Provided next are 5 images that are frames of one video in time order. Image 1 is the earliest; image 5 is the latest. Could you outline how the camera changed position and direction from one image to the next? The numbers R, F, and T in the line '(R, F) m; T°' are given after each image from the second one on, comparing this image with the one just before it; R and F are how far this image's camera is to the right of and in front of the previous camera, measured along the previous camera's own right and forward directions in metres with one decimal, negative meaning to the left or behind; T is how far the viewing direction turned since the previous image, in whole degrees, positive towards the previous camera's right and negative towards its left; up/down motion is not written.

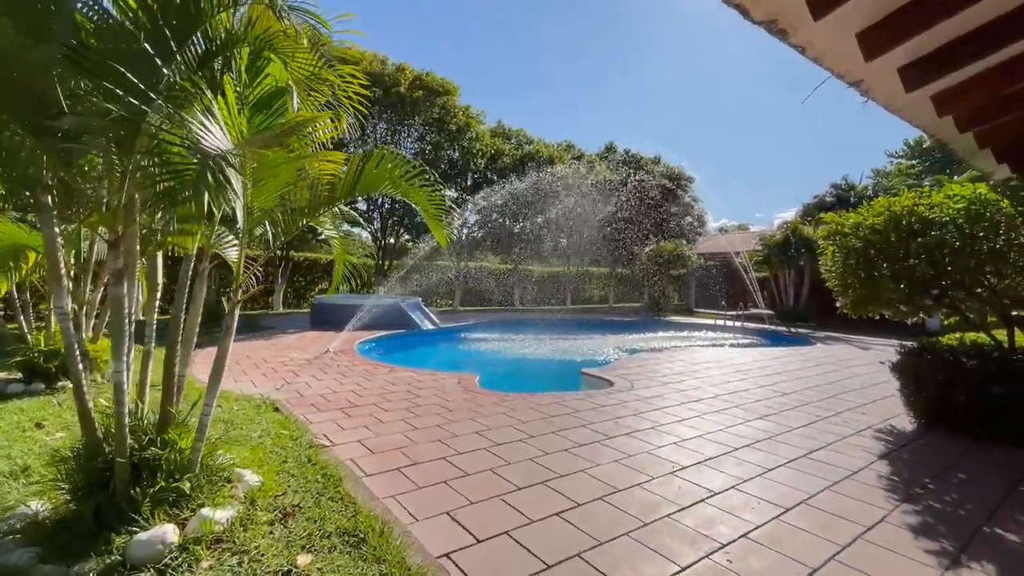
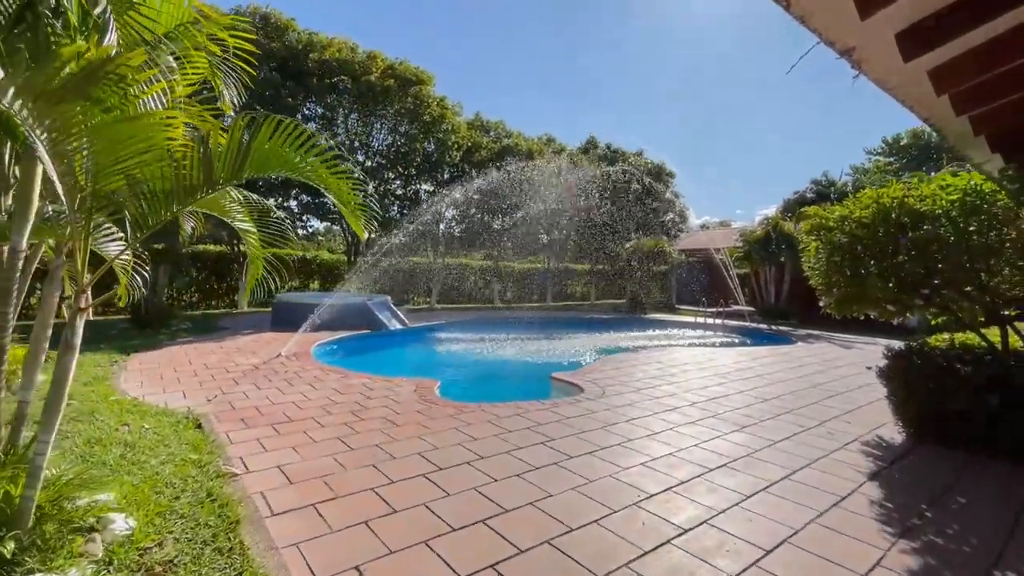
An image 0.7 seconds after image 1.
(+0.3, +0.5) m; +2°
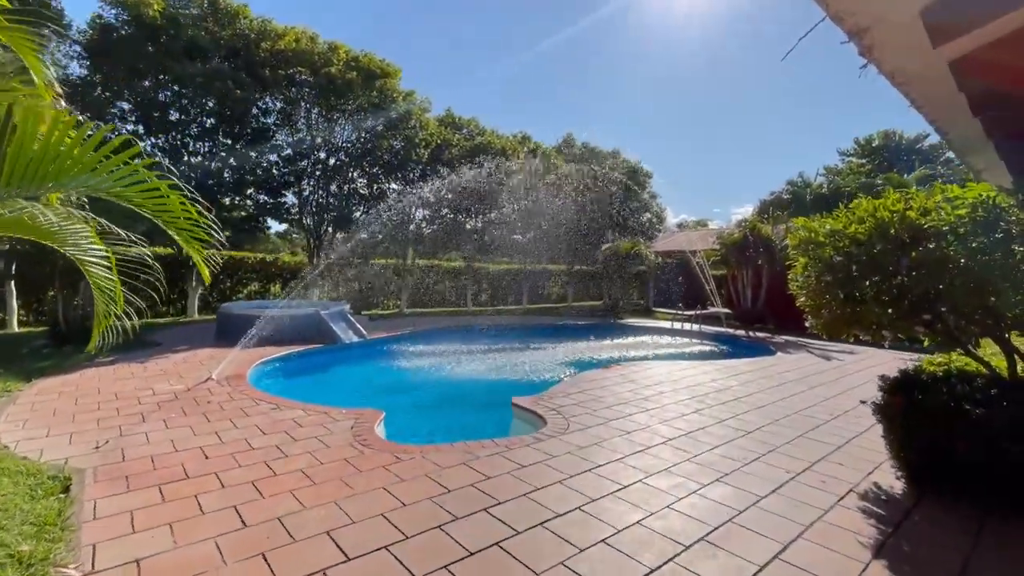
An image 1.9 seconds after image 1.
(+0.3, +0.7) m; +2°
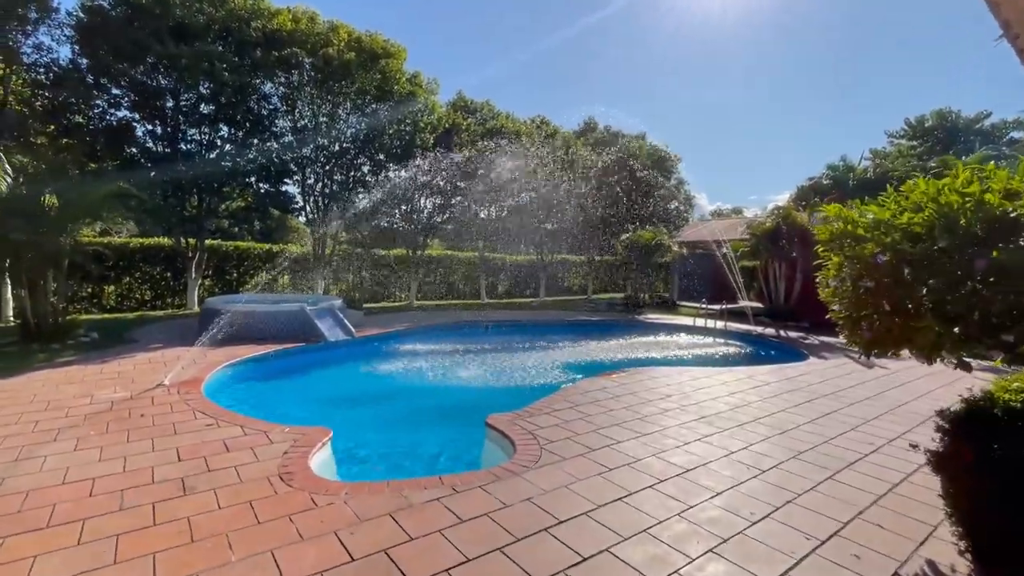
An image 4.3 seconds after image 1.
(+0.6, +0.9) m; -3°
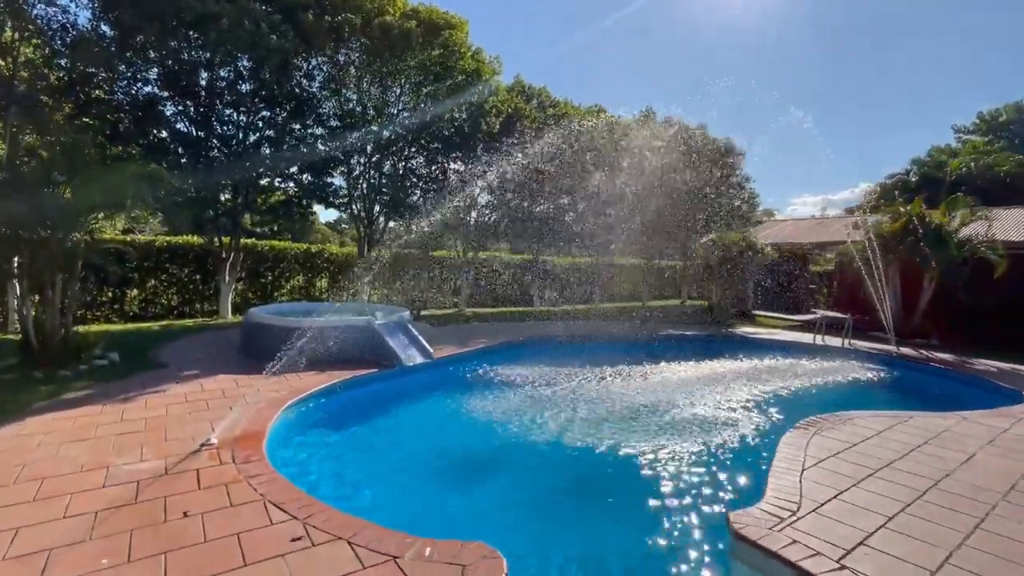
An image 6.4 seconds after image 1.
(-1.6, +1.9) m; -2°
